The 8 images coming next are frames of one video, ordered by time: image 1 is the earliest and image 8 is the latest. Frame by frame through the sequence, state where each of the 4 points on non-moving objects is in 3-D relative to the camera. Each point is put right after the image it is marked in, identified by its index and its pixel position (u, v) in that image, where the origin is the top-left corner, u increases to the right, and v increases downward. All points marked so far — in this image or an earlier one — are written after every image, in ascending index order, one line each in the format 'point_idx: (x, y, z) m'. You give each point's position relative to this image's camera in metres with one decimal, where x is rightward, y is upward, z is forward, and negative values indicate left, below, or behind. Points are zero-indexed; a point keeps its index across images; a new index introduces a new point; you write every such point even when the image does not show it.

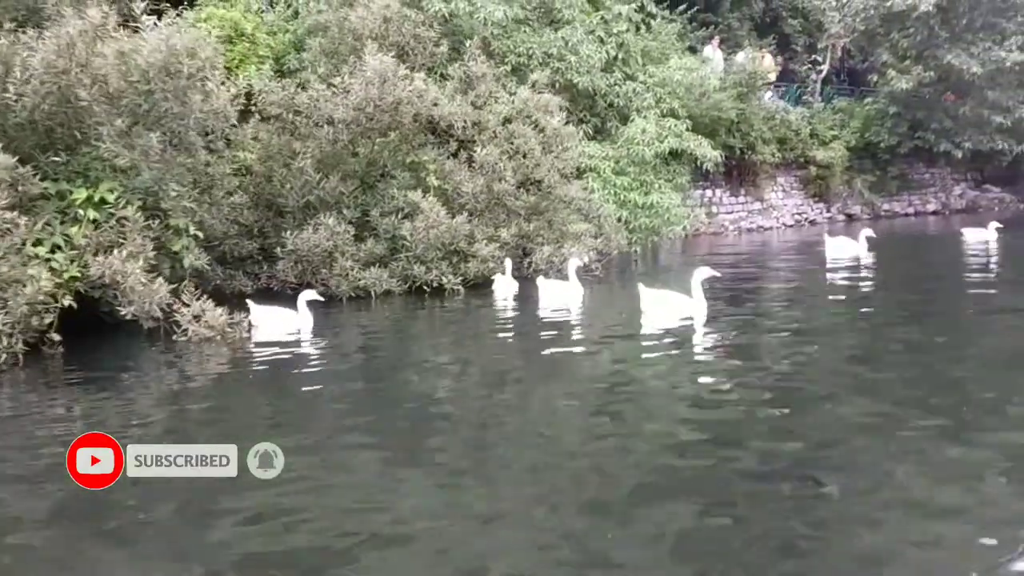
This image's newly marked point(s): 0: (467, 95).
0: (-0.9, +3.7, +18.5) m
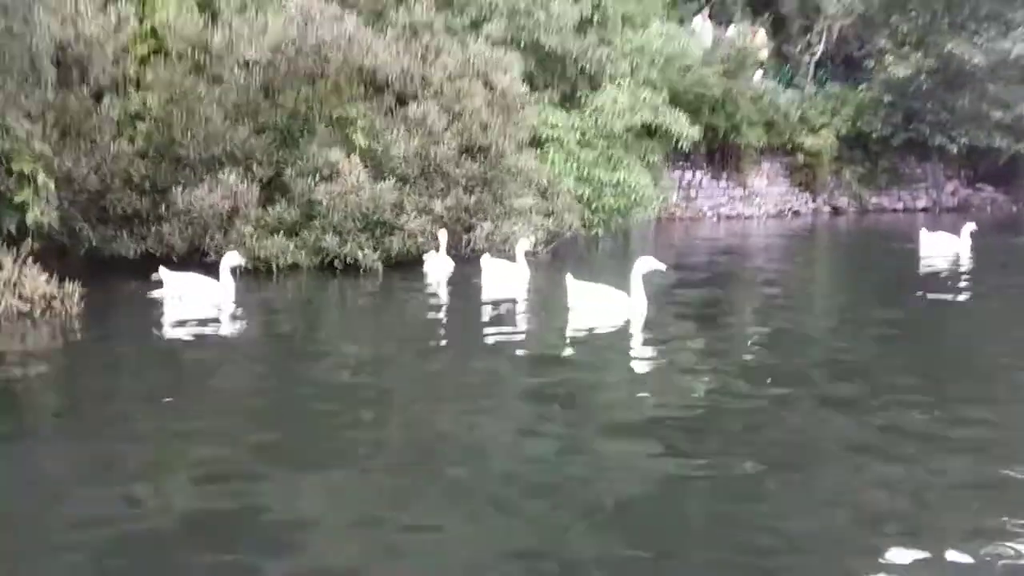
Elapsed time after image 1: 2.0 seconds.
0: (-1.7, +4.1, +16.2) m
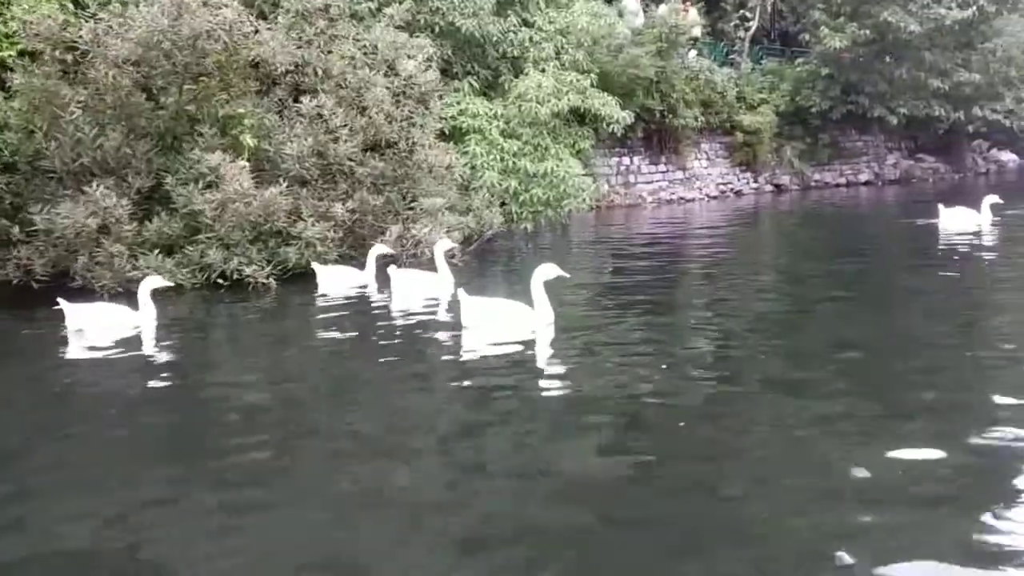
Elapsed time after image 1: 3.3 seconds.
0: (-3.2, +3.9, +14.7) m
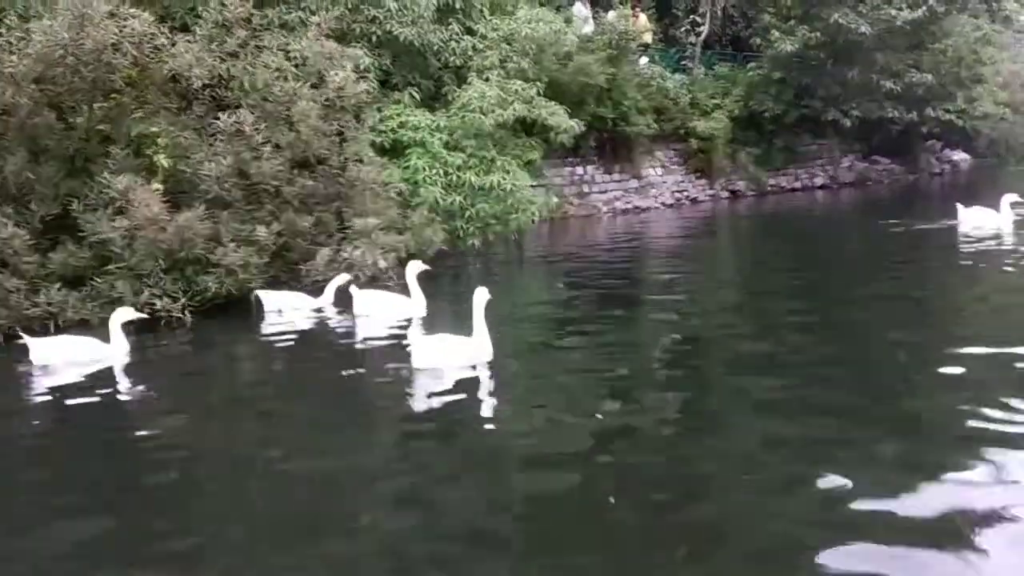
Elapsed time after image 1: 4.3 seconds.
0: (-4.1, +3.5, +13.7) m
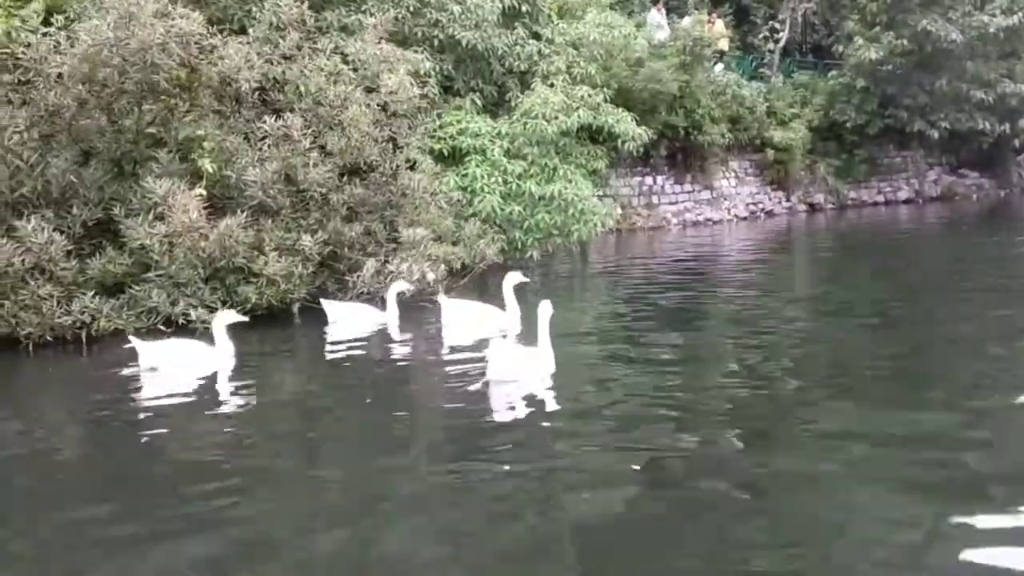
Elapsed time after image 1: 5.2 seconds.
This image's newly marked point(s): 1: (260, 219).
0: (-3.2, +3.3, +13.3) m
1: (-3.1, +0.9, +12.0) m
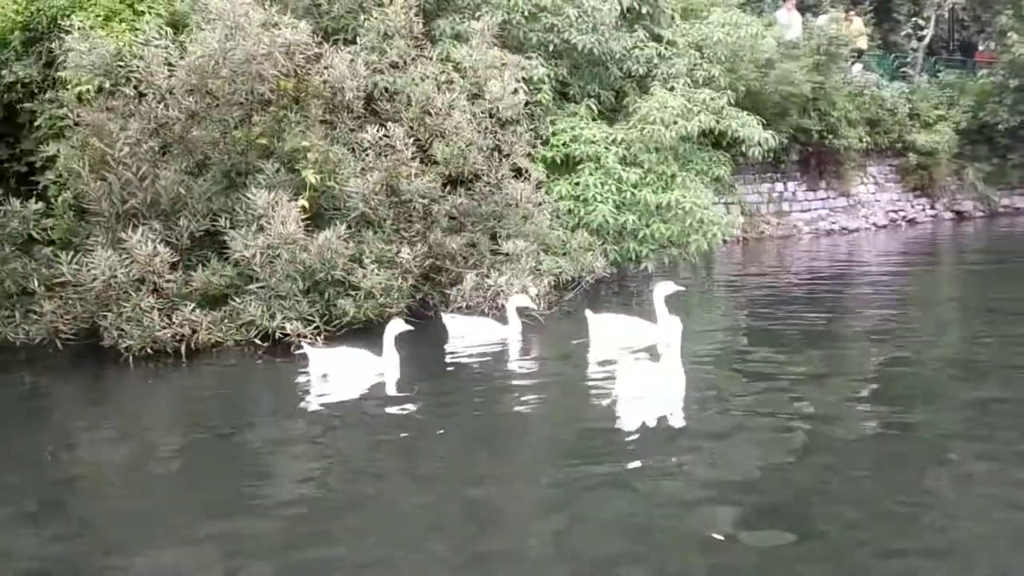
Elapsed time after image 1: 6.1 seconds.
0: (-1.7, +3.2, +13.1) m
1: (-1.8, +0.7, +11.8) m
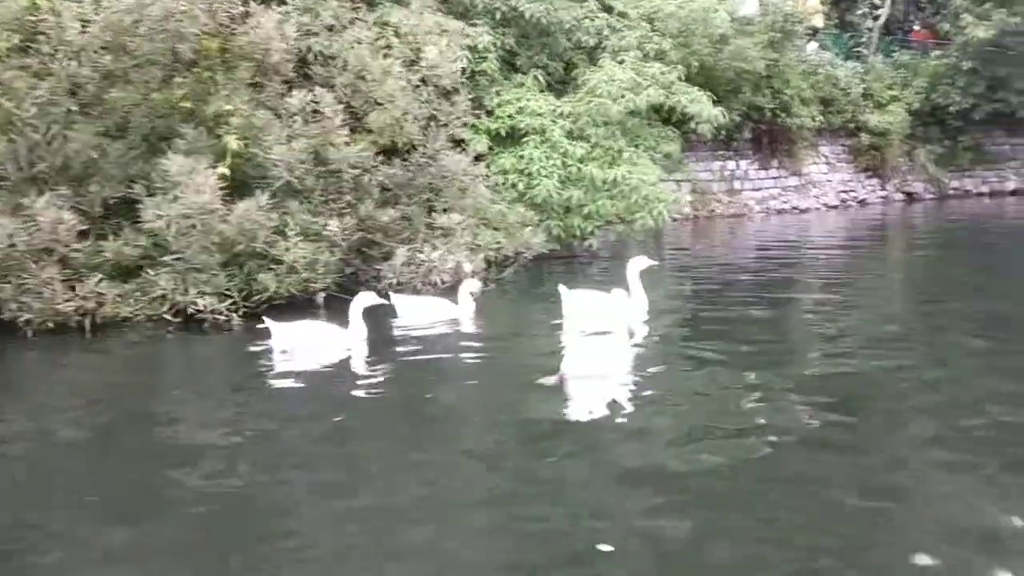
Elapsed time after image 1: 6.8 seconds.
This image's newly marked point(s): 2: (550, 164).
0: (-2.5, +3.5, +12.5) m
1: (-2.6, +1.0, +11.2) m
2: (+0.6, +2.0, +15.5) m
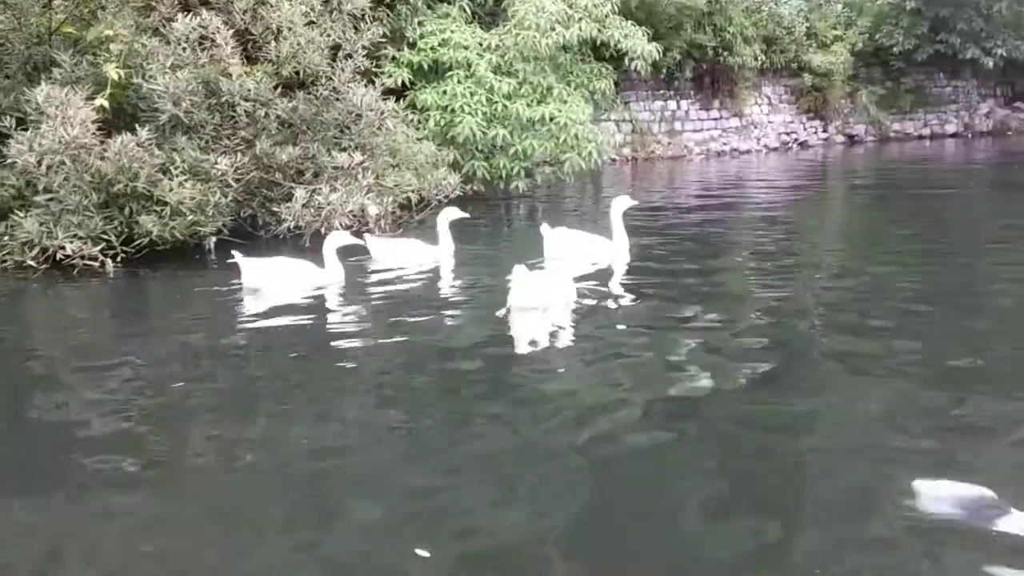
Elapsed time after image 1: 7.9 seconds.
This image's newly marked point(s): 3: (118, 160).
0: (-3.5, +4.2, +11.4) m
1: (-3.5, +1.6, +10.3) m
2: (-0.5, +2.8, +14.7) m
3: (-3.8, +1.2, +9.3) m
